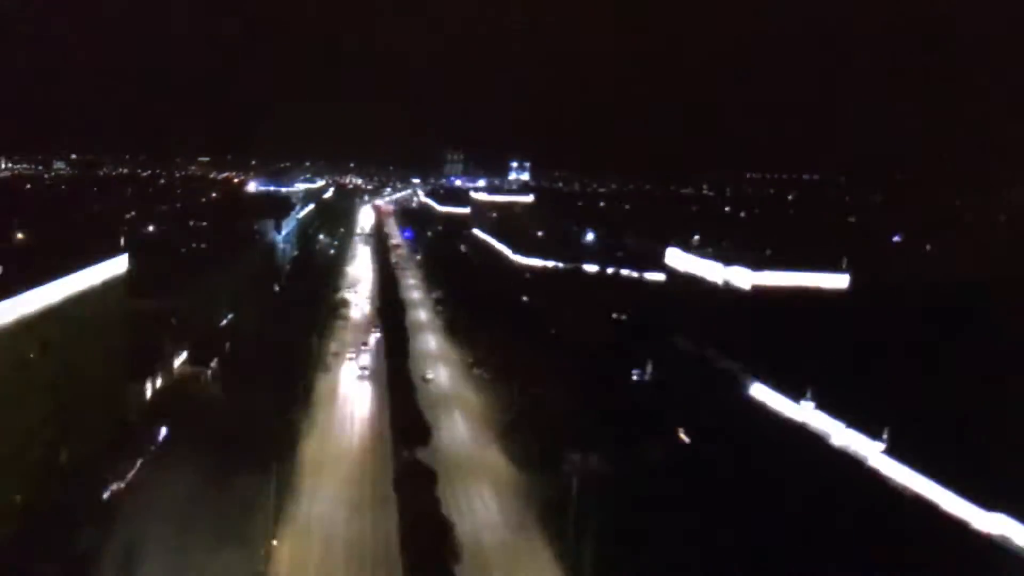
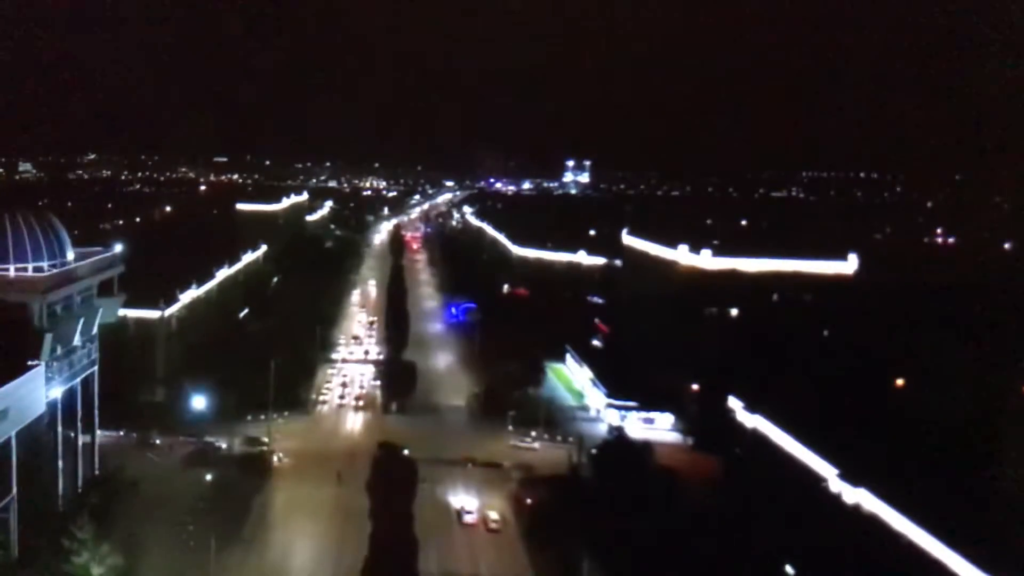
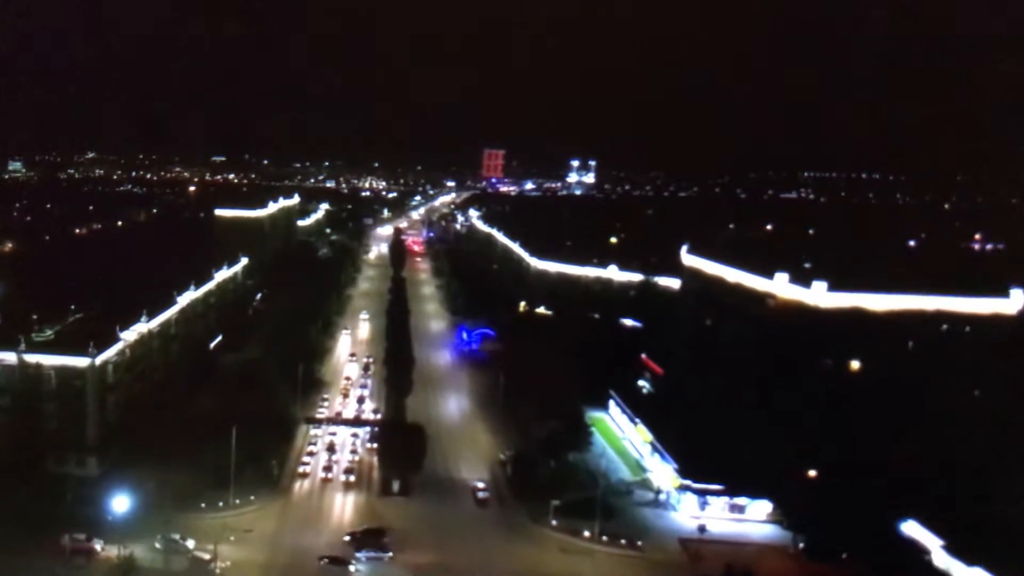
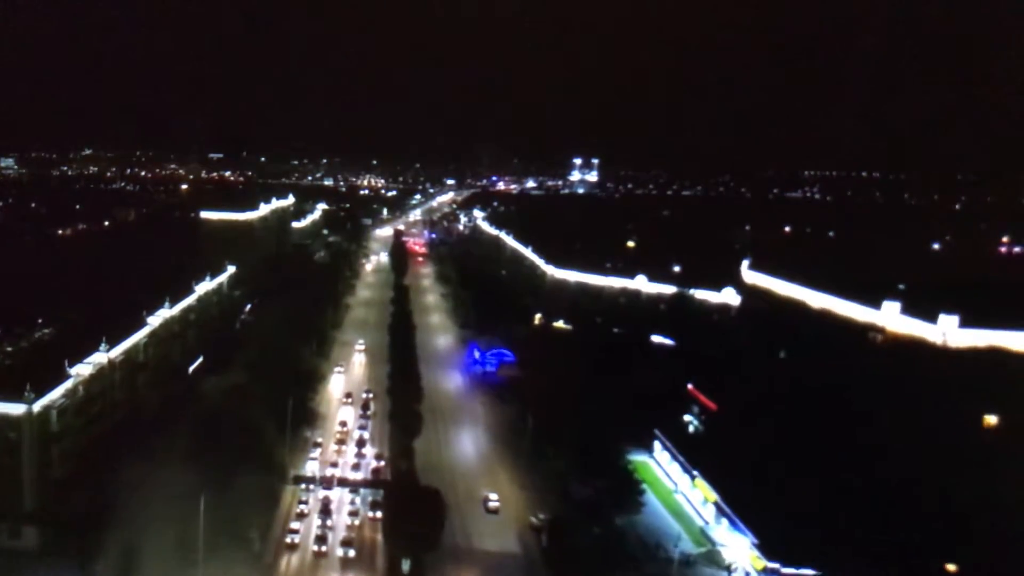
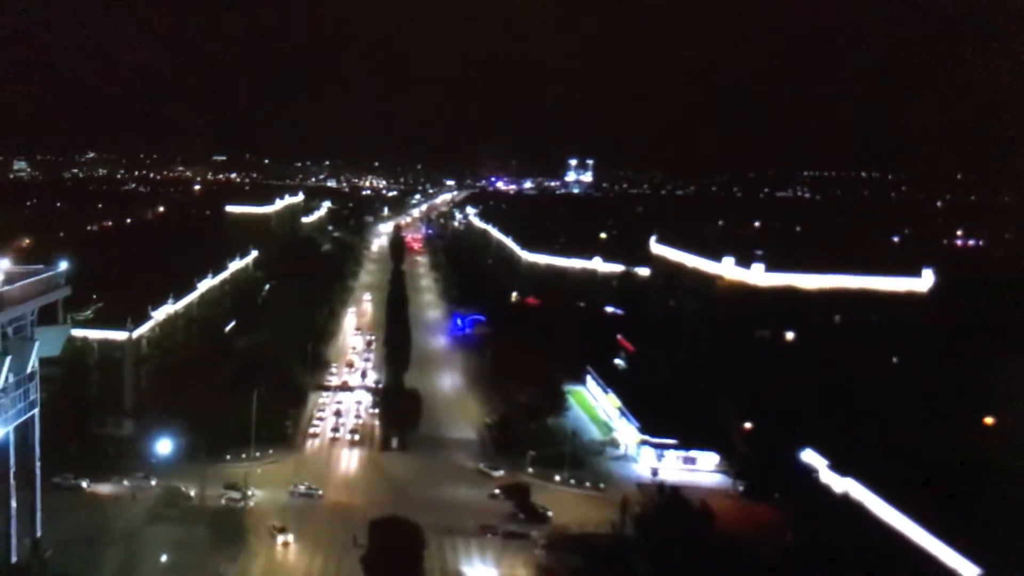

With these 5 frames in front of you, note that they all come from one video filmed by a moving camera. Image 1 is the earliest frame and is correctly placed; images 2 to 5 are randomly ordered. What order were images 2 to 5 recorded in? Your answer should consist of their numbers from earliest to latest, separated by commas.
2, 5, 3, 4
